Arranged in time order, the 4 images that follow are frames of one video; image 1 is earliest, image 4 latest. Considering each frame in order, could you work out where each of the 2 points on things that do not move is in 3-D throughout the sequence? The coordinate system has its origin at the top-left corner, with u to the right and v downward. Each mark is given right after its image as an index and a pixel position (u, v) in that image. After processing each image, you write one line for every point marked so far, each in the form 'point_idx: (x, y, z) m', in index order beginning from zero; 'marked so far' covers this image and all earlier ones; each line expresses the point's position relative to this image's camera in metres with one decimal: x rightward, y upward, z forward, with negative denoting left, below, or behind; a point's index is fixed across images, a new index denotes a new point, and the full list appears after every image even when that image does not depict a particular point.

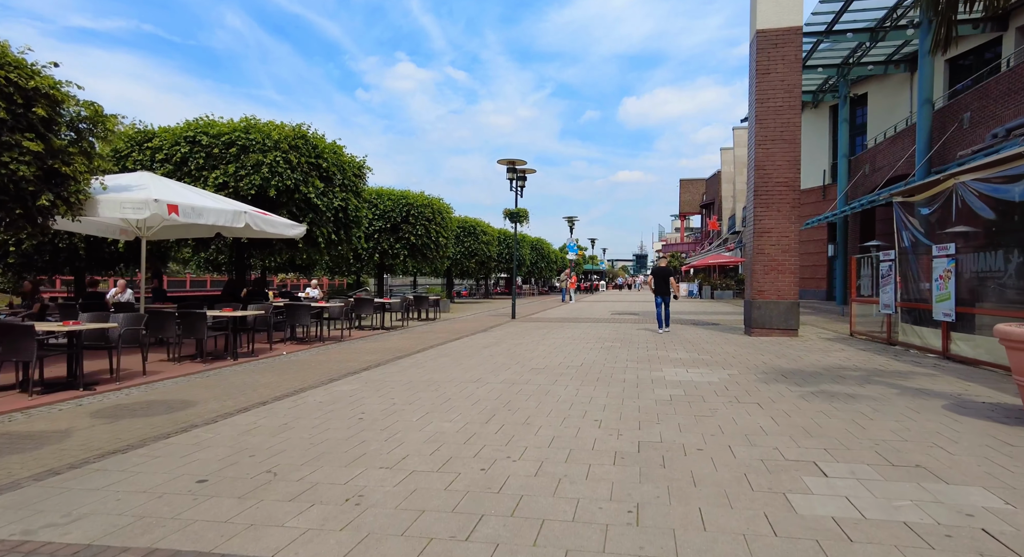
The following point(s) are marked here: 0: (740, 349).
0: (+4.4, -1.4, +10.5) m
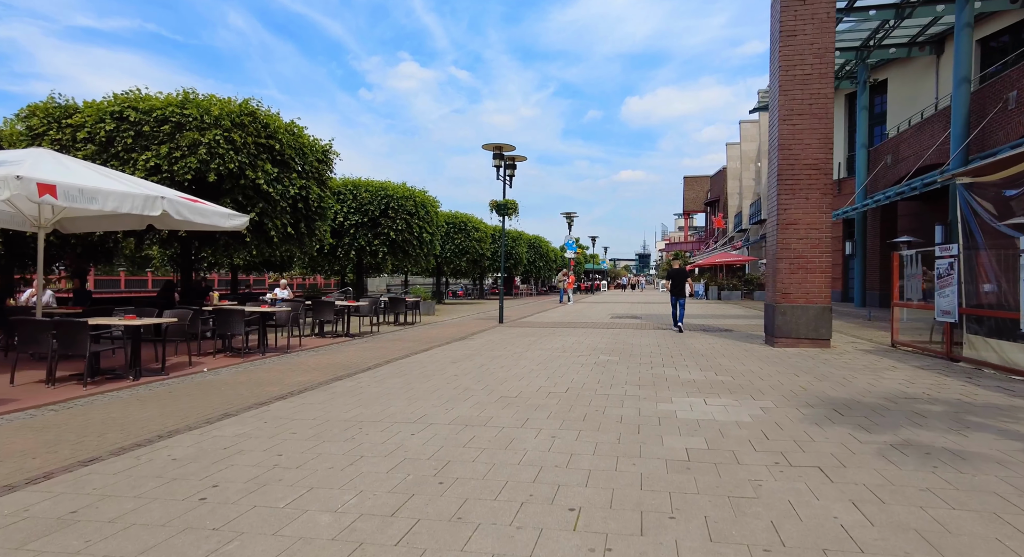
0: (+3.9, -1.4, +8.5) m
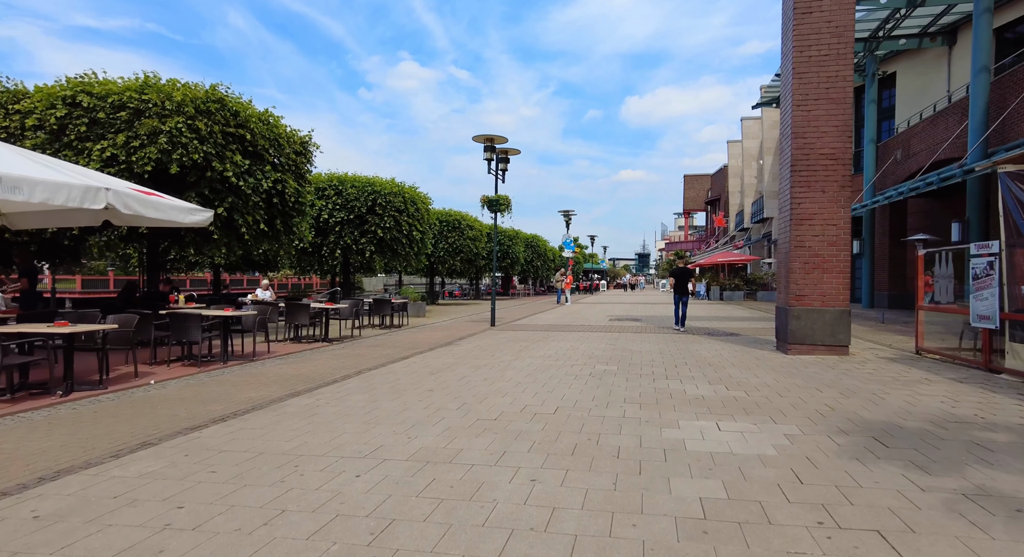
0: (+3.7, -1.4, +7.5) m
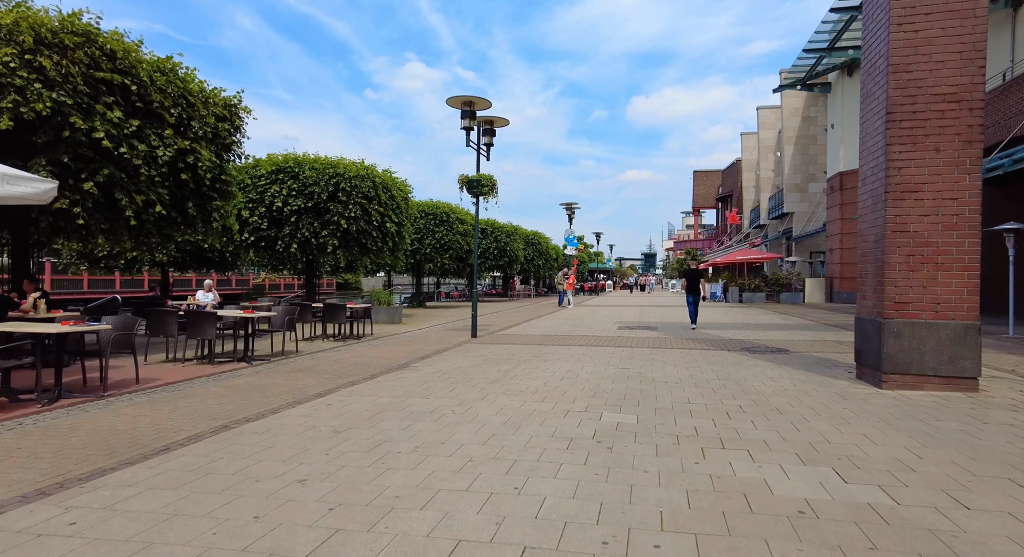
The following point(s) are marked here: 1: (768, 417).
0: (+3.3, -1.4, +4.3) m
1: (+2.7, -1.4, +5.9) m
